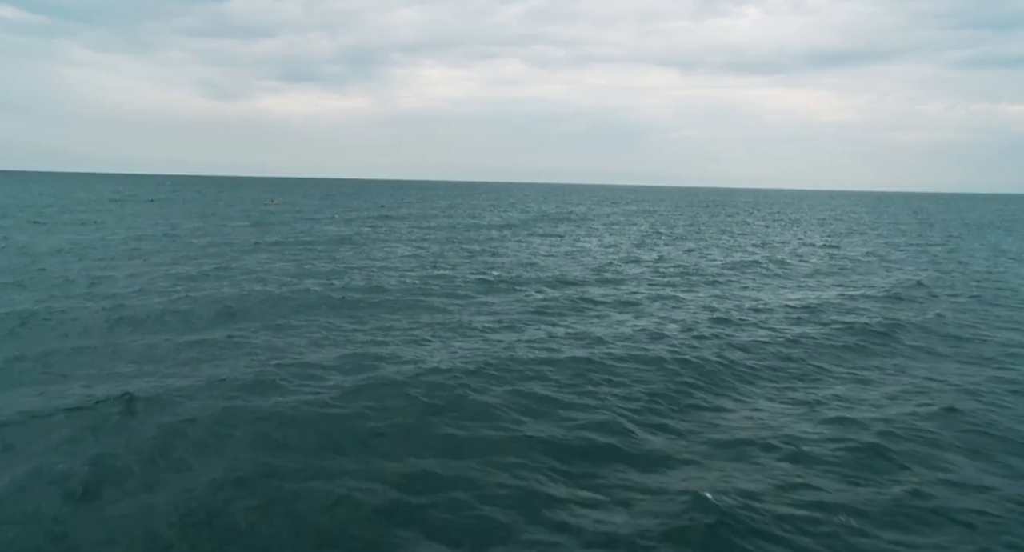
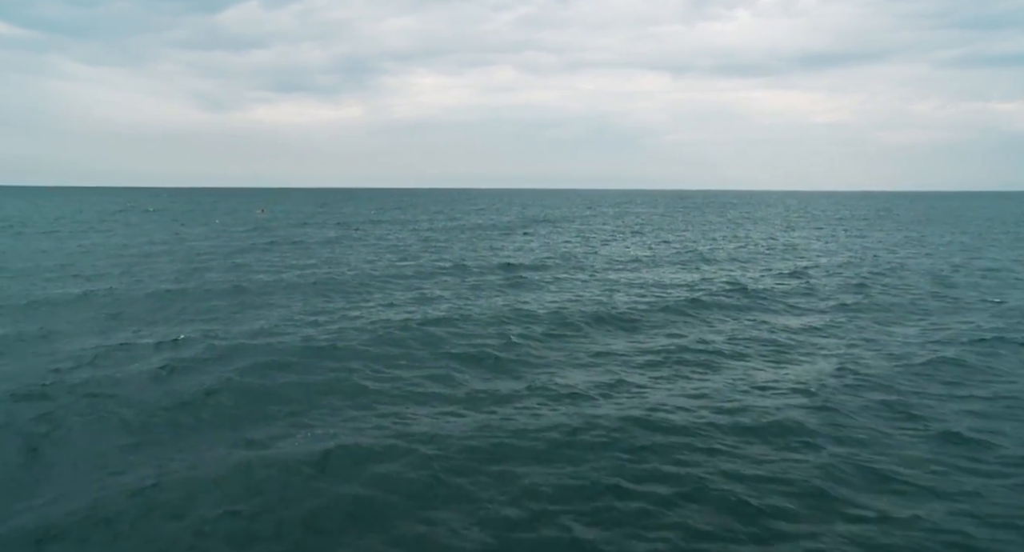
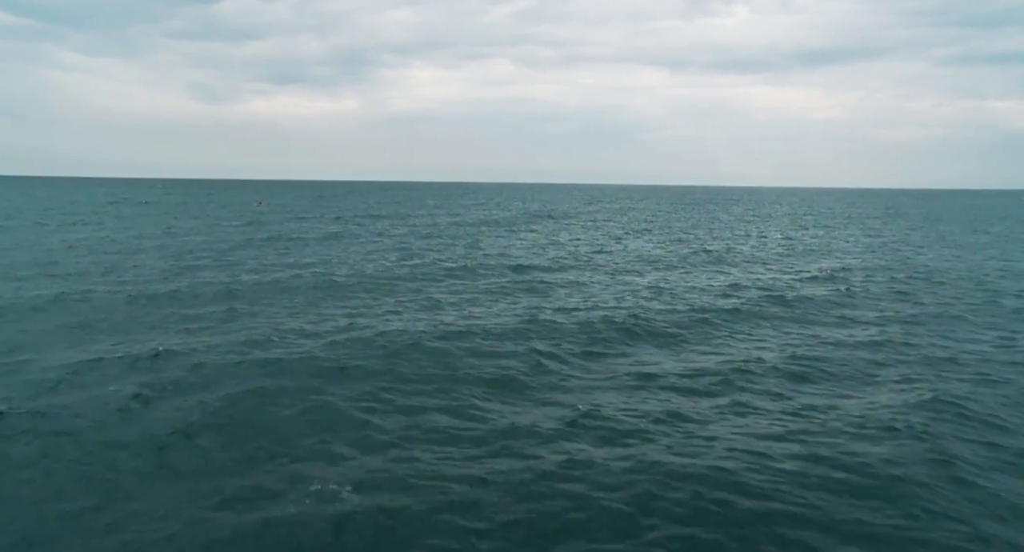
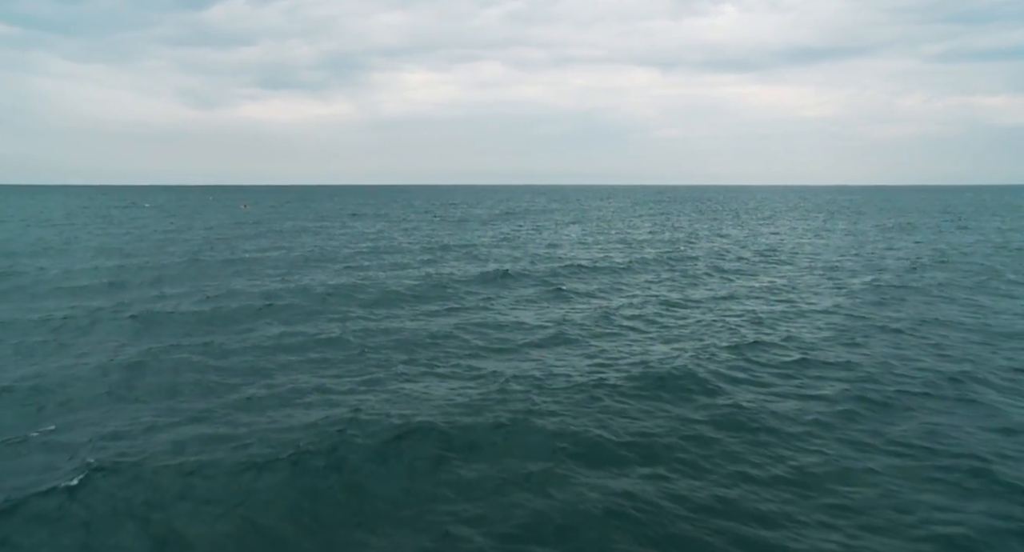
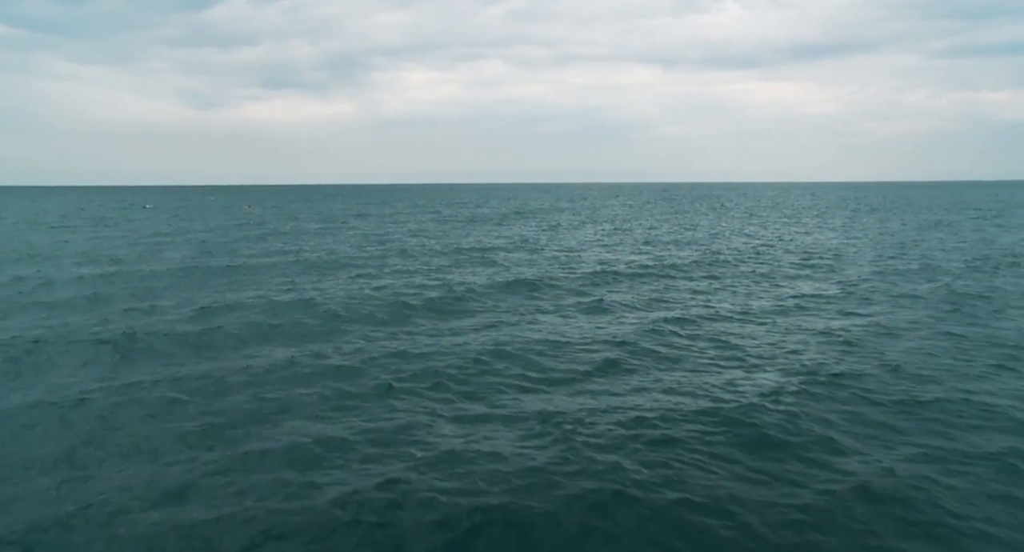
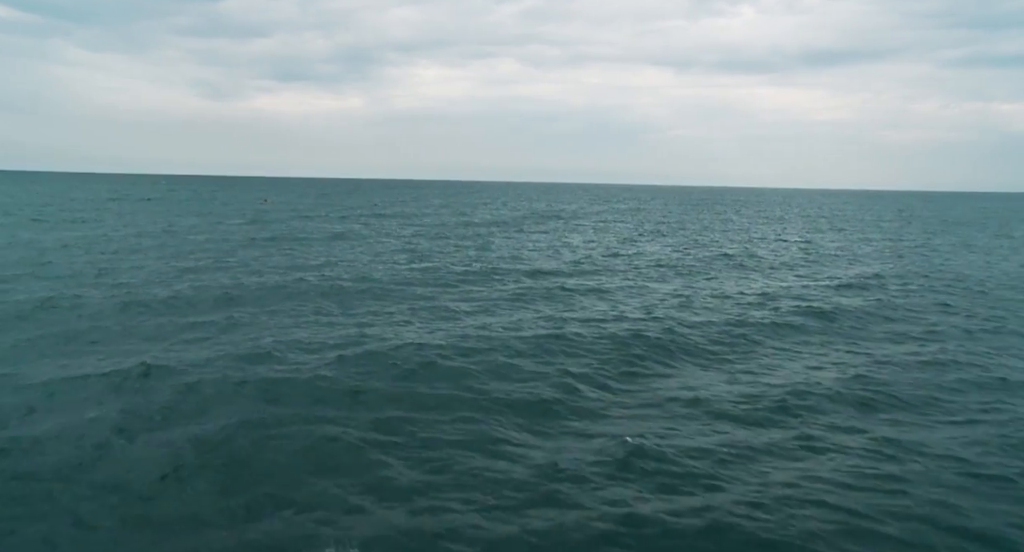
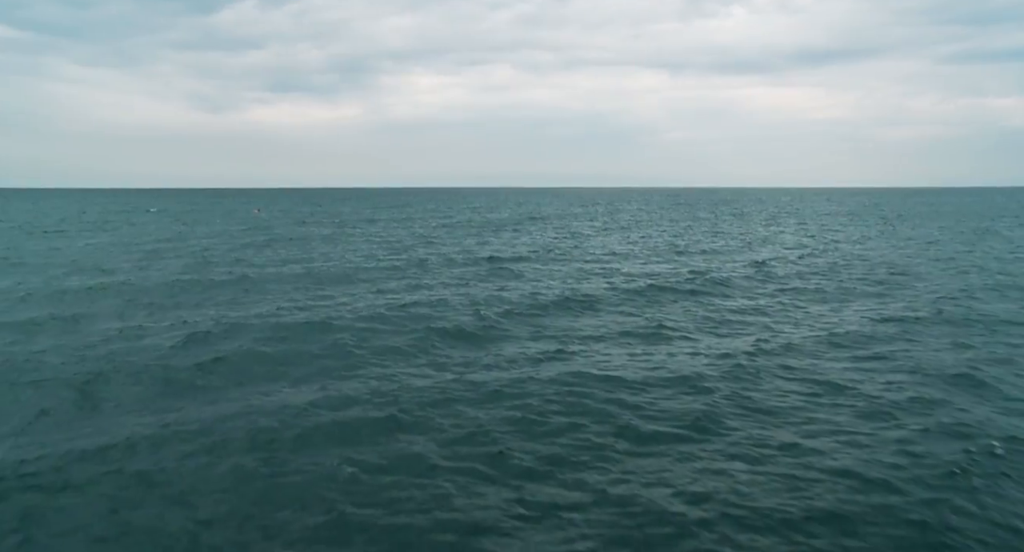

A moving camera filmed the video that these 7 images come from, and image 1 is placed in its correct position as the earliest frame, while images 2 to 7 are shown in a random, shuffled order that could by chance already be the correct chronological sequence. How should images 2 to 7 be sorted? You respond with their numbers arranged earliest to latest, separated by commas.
6, 3, 2, 7, 5, 4
